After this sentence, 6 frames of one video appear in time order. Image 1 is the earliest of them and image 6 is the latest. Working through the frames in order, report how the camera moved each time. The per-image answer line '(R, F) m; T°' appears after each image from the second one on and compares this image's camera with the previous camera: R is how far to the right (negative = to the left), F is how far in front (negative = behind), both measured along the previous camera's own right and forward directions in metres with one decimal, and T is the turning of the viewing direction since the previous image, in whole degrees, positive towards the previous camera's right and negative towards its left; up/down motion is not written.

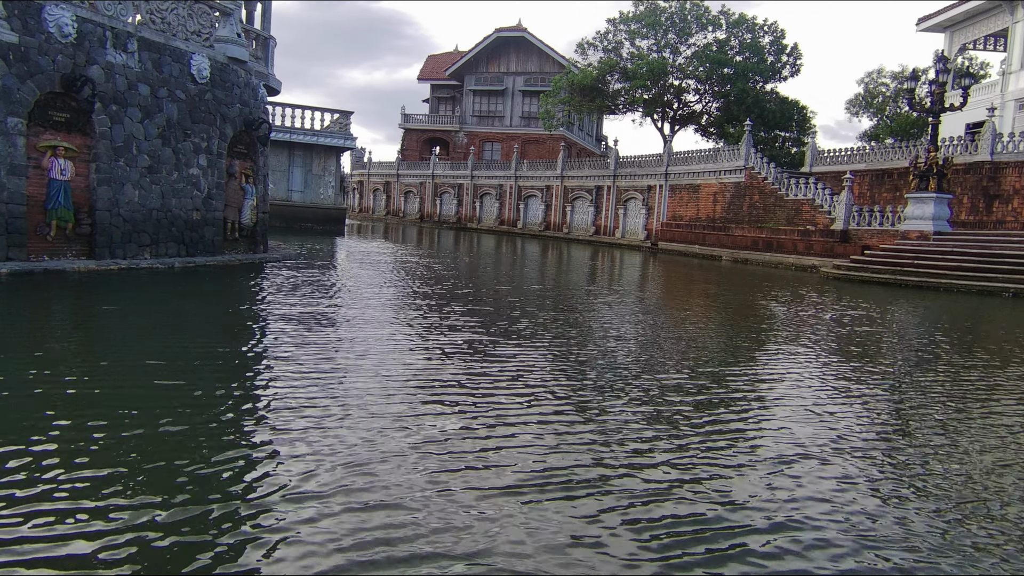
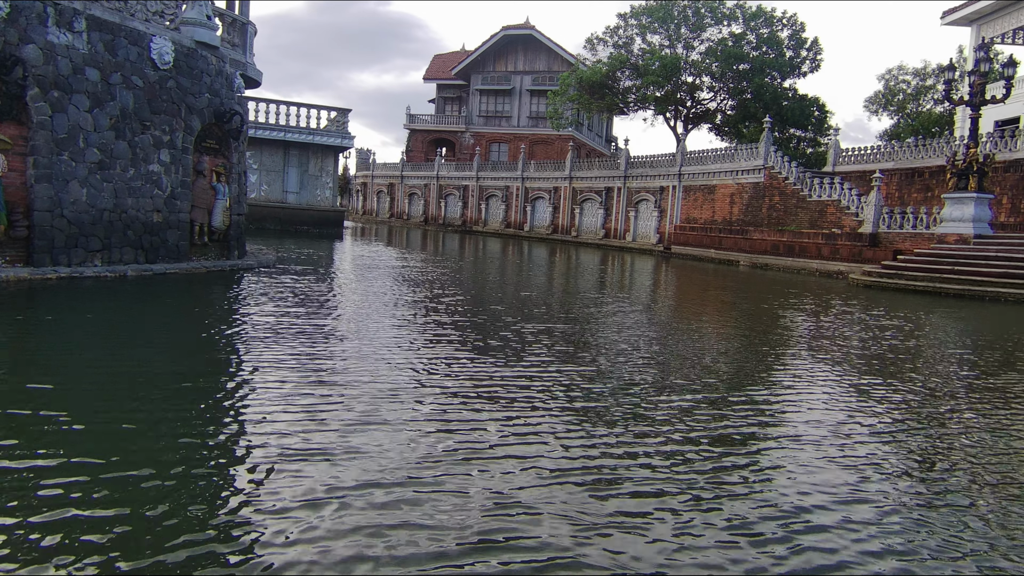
(+0.1, +1.2) m; -1°
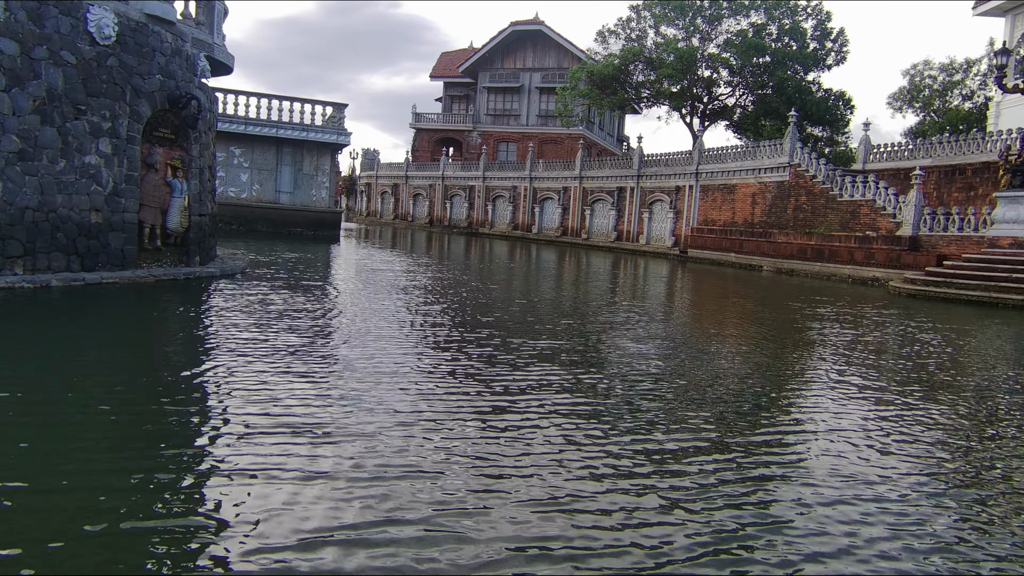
(+0.1, +1.4) m; -1°
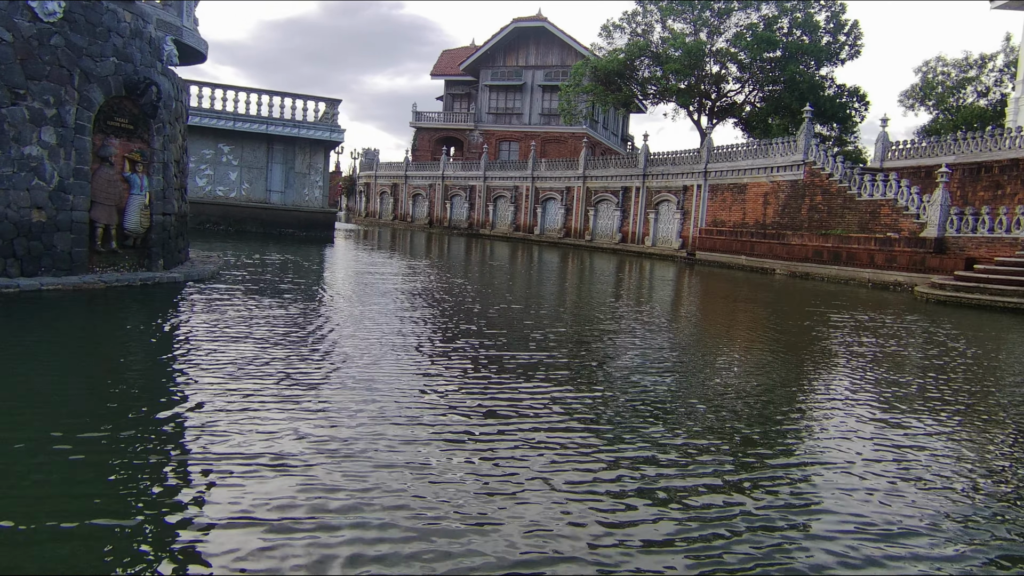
(+0.1, +0.9) m; 0°
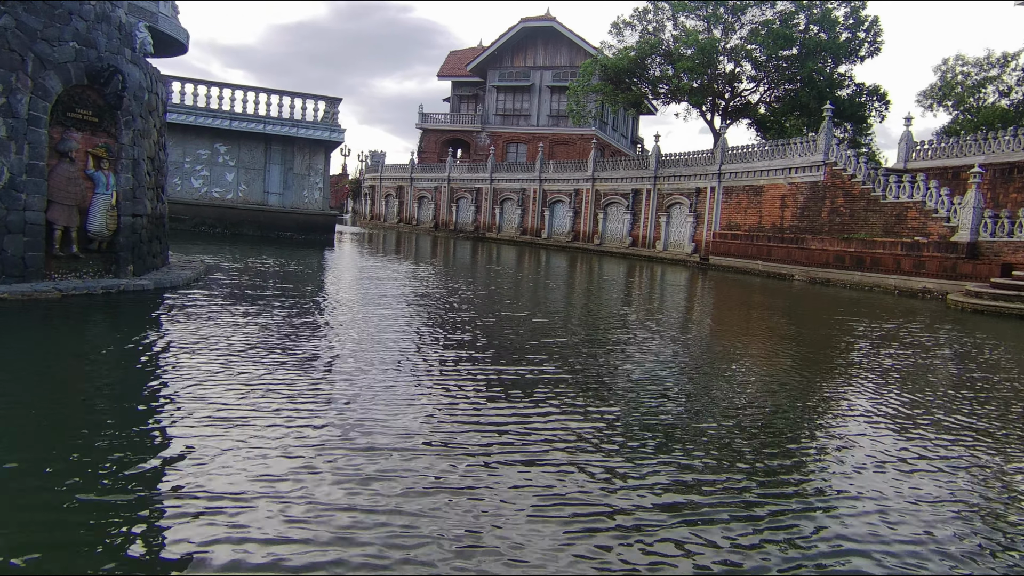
(+0.1, +0.8) m; -1°
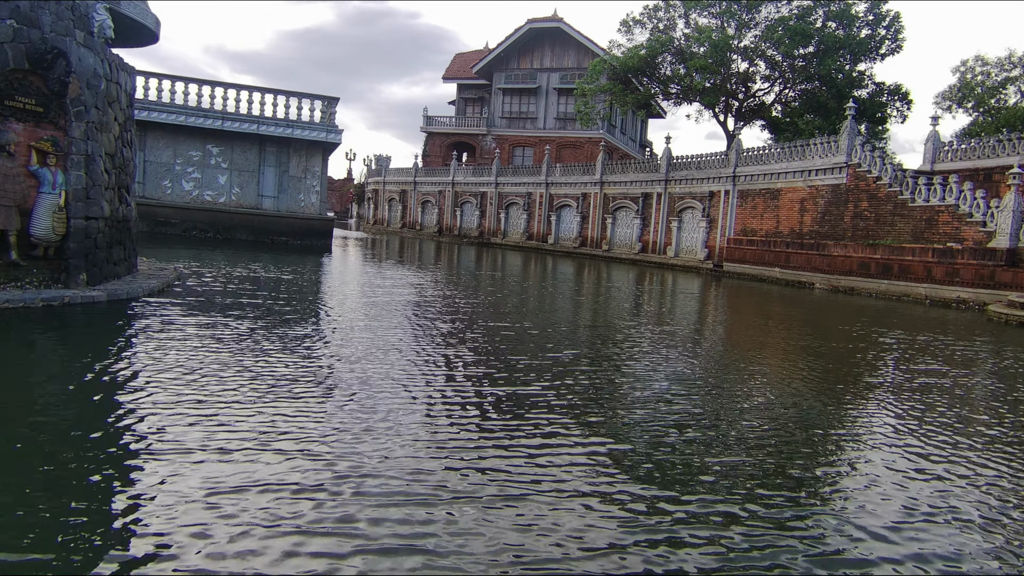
(+0.1, +0.9) m; -1°
